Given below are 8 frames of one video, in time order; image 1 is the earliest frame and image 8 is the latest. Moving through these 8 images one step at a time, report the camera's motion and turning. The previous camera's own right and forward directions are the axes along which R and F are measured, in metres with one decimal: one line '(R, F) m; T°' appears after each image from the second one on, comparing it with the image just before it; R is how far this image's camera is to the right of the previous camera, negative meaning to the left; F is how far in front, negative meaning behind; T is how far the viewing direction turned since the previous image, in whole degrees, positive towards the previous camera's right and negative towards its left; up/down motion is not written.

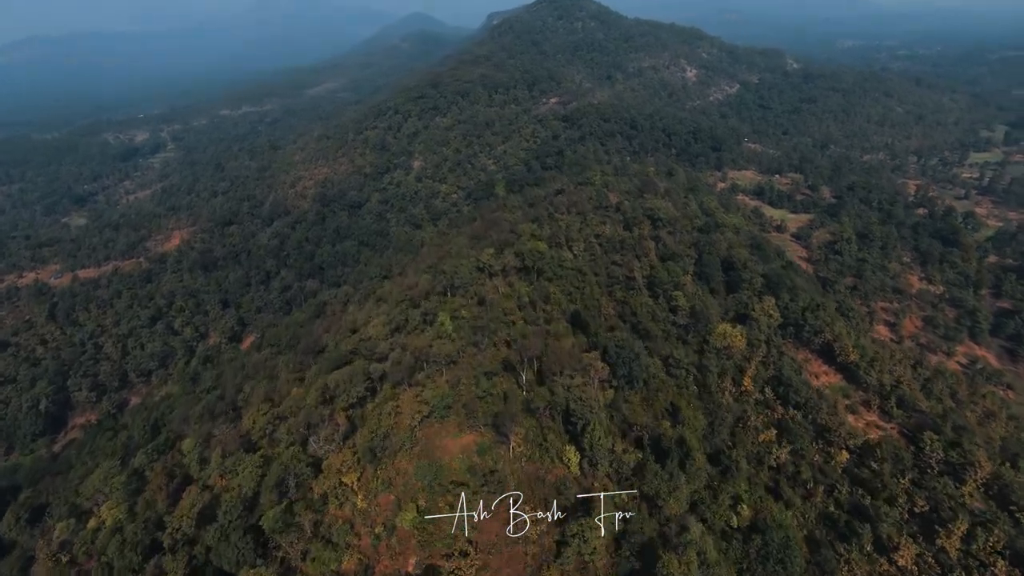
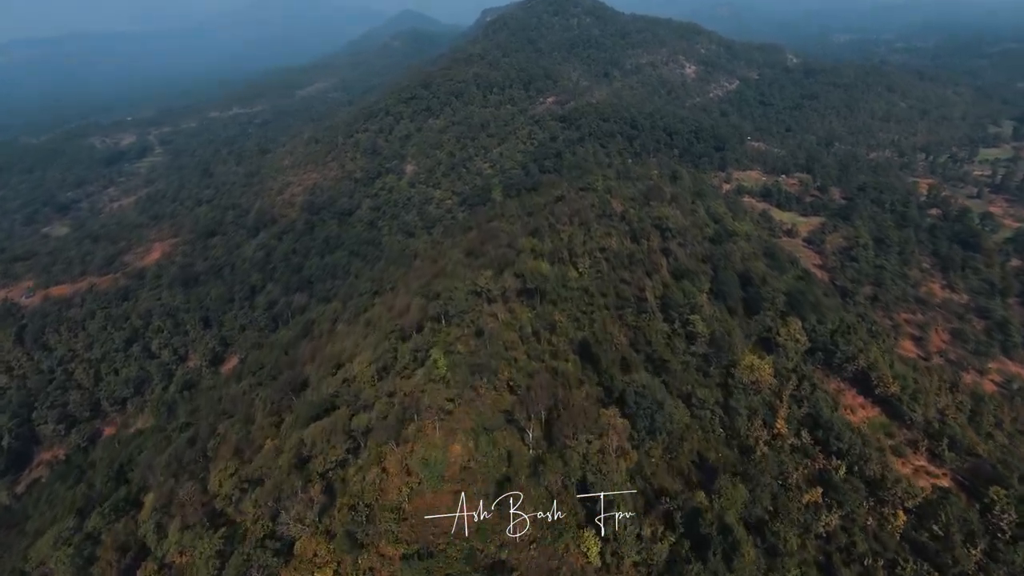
(-0.2, +2.8) m; 0°
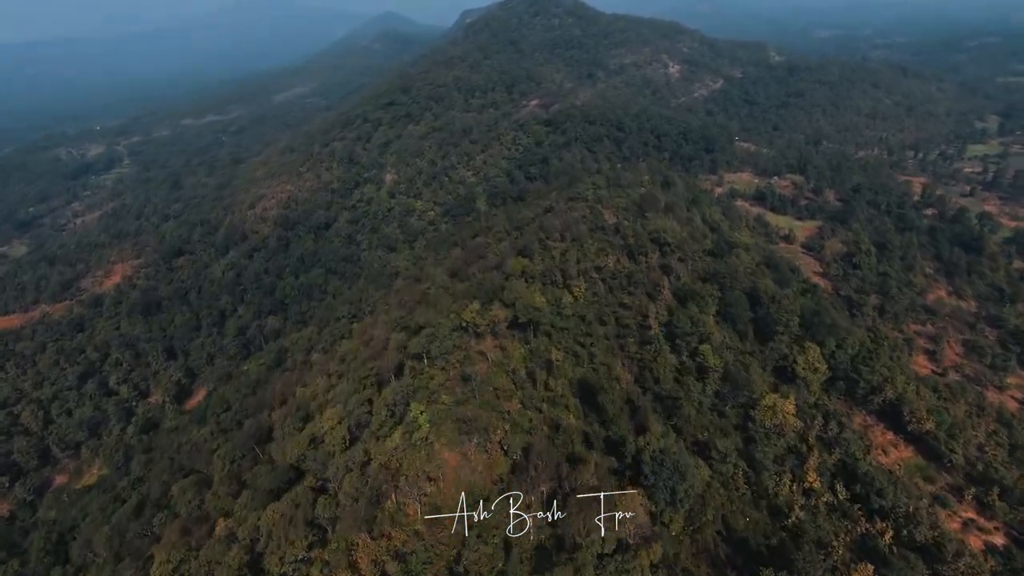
(-0.1, +2.9) m; +2°
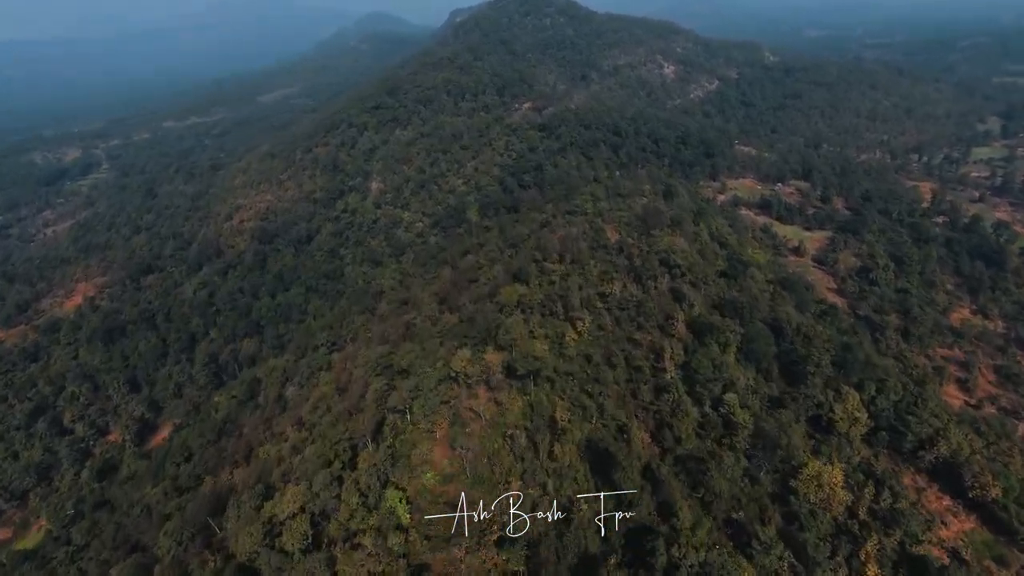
(-0.2, +3.4) m; +1°
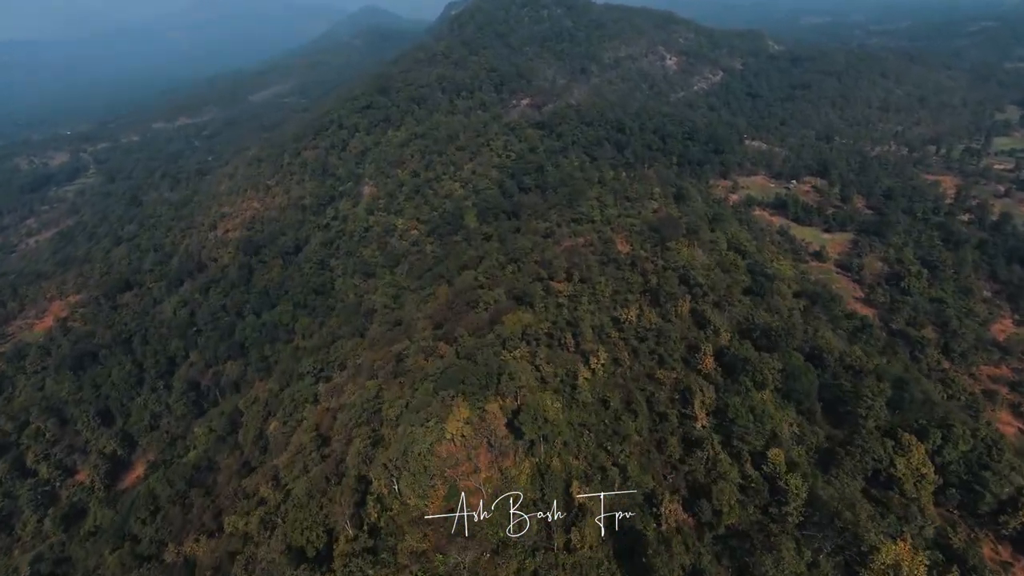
(-0.1, +3.3) m; 0°
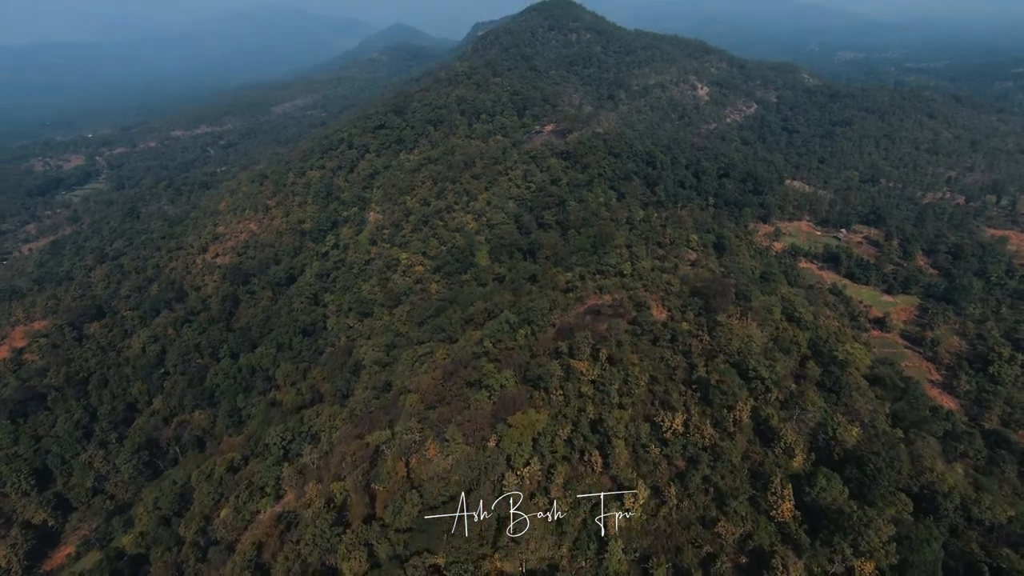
(-0.1, +5.8) m; -2°
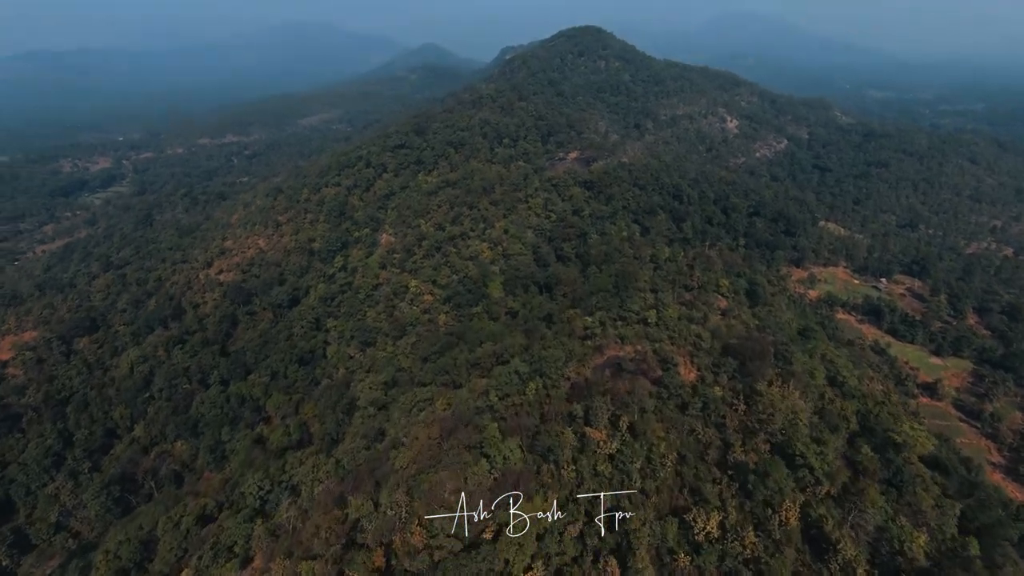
(0.0, +2.9) m; -2°
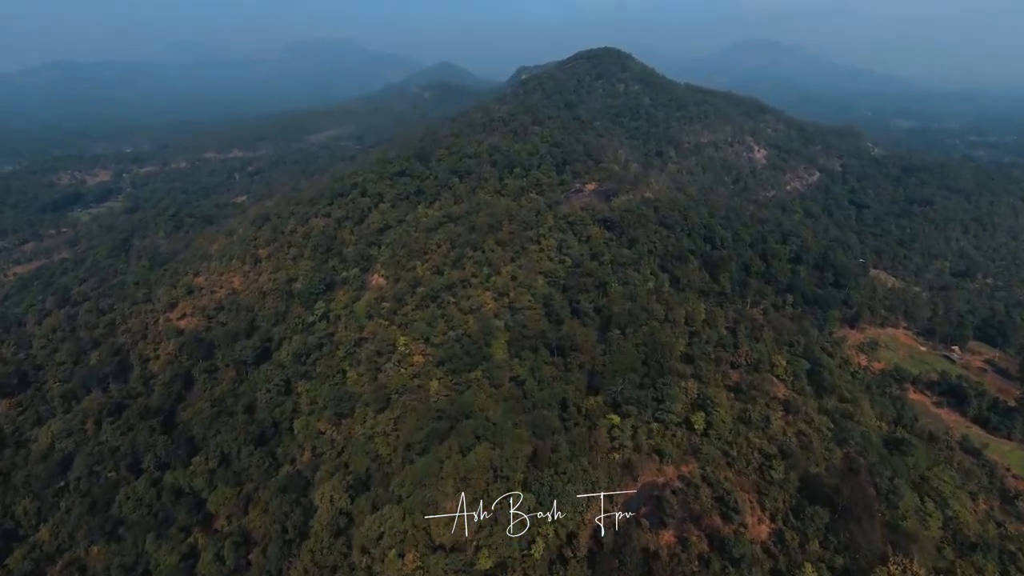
(+0.1, +7.2) m; -1°
